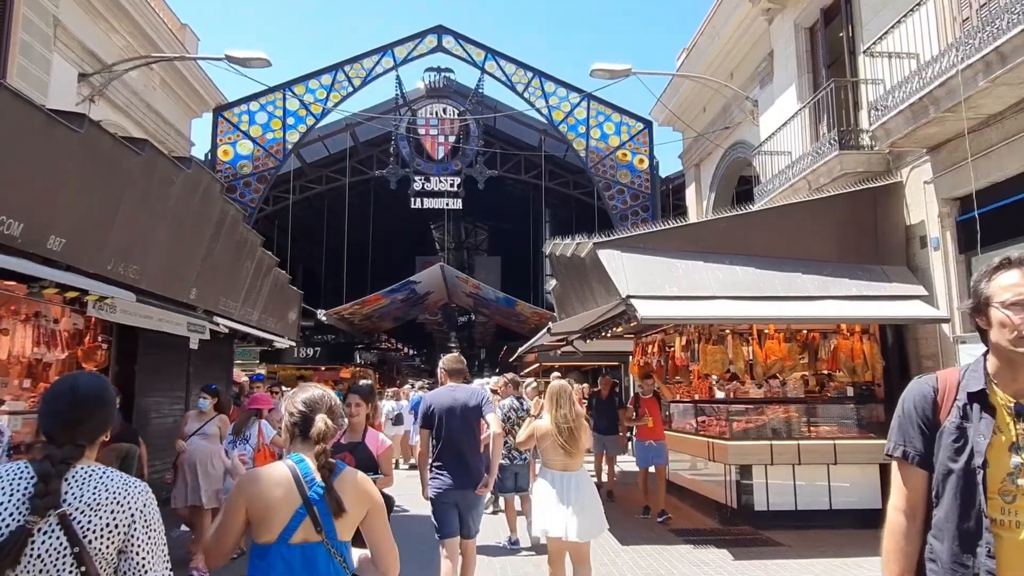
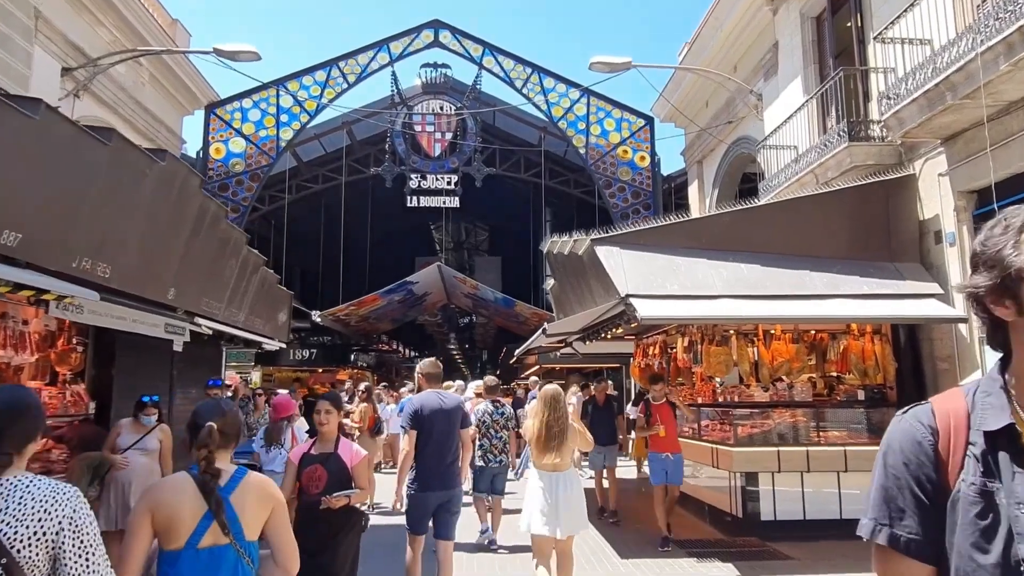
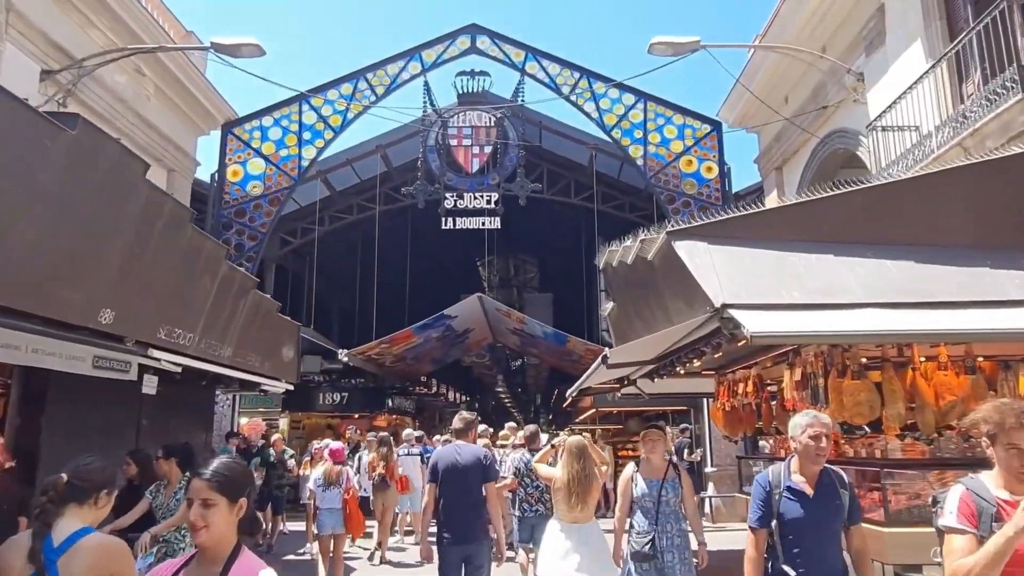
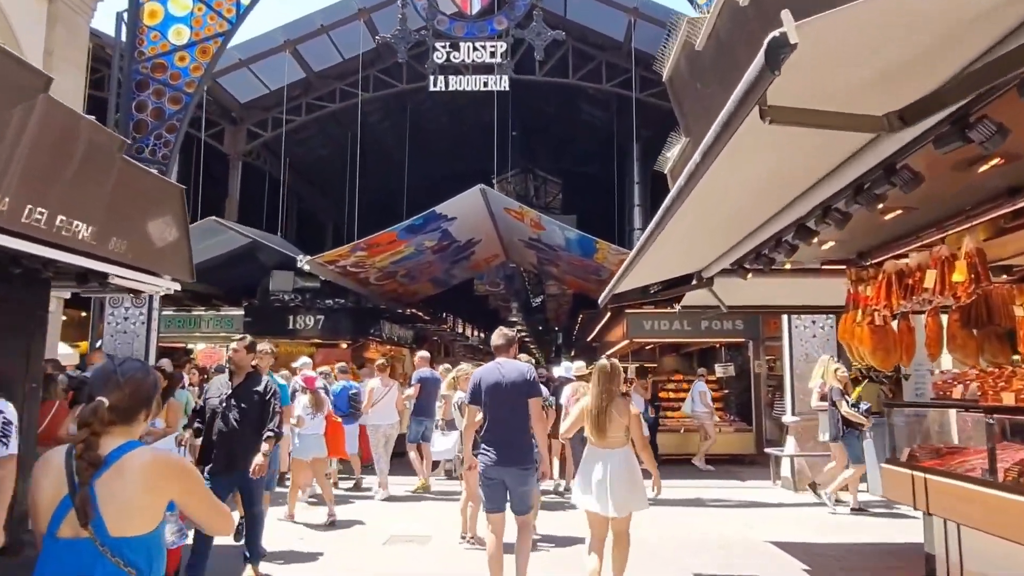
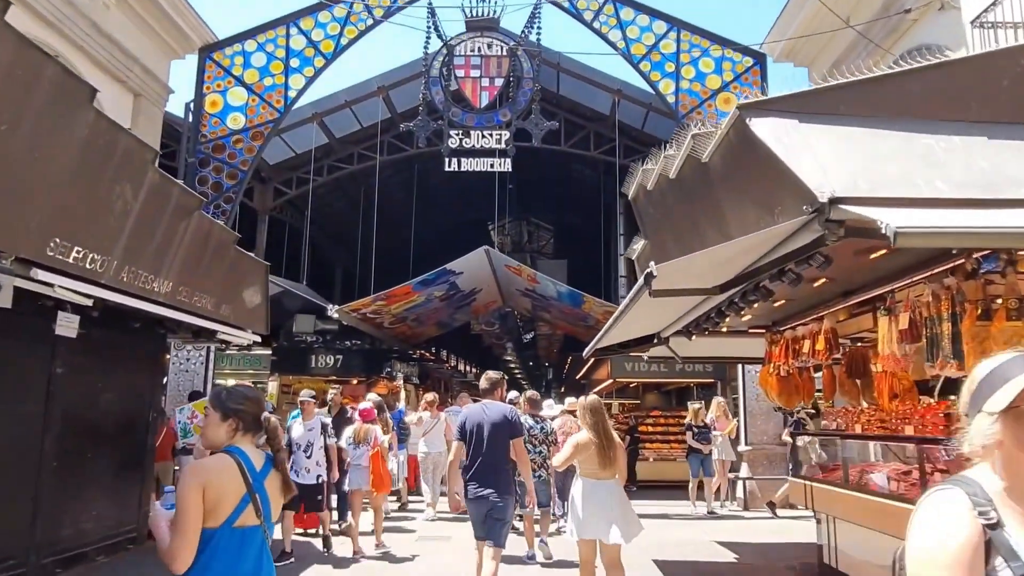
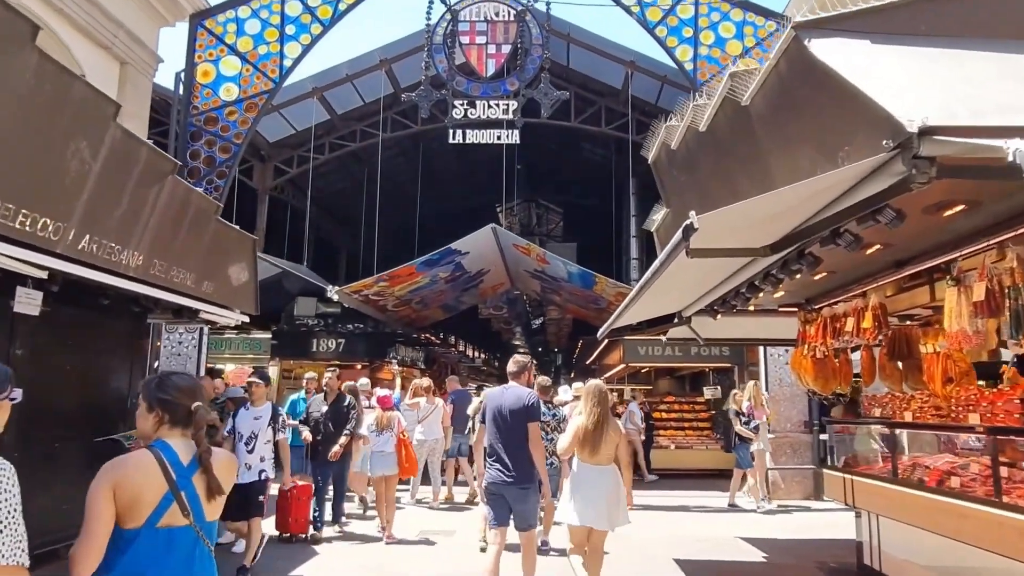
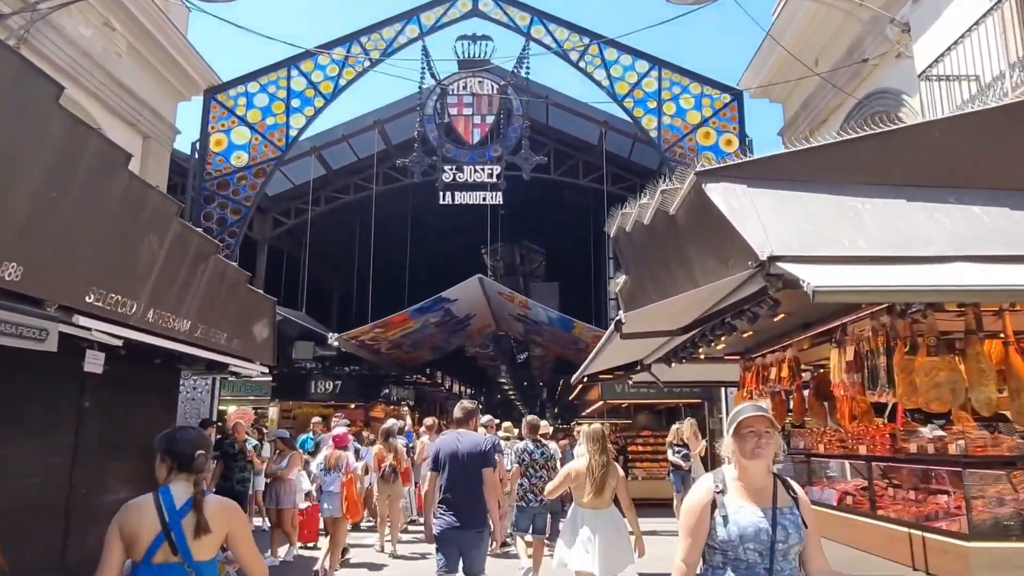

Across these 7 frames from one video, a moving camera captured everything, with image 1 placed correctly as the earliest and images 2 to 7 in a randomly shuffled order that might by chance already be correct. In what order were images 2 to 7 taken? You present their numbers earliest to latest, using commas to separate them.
2, 3, 7, 5, 6, 4
